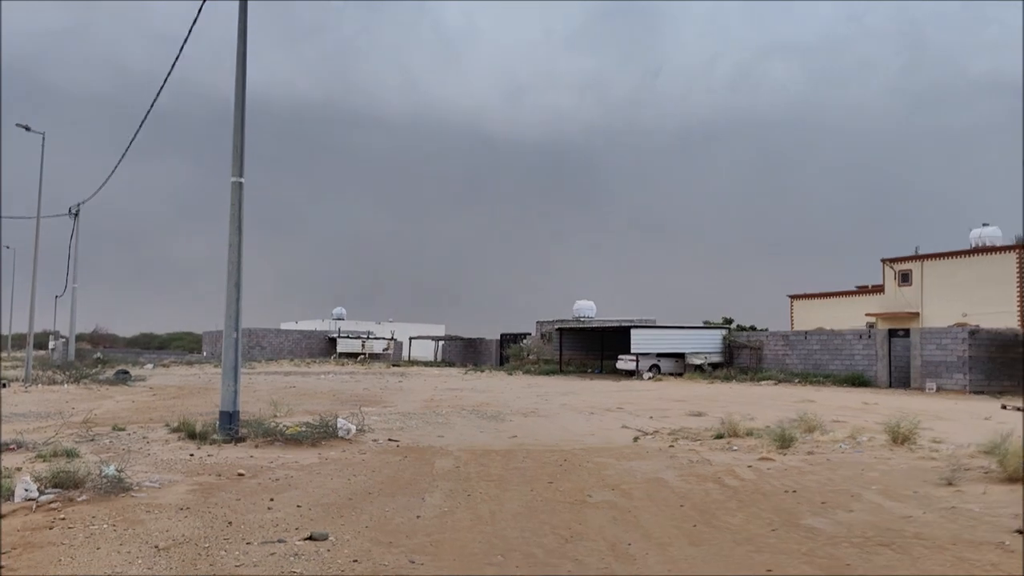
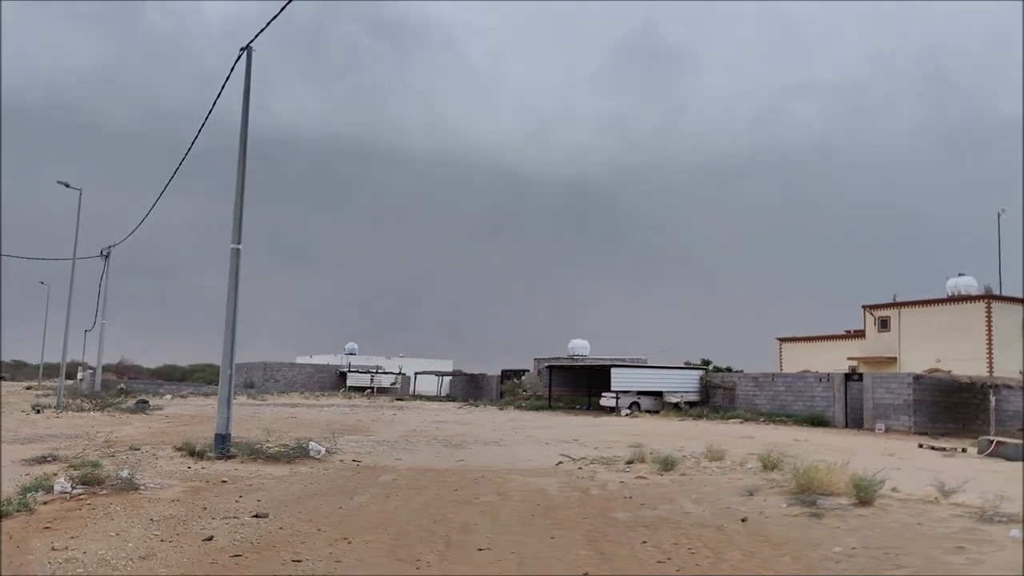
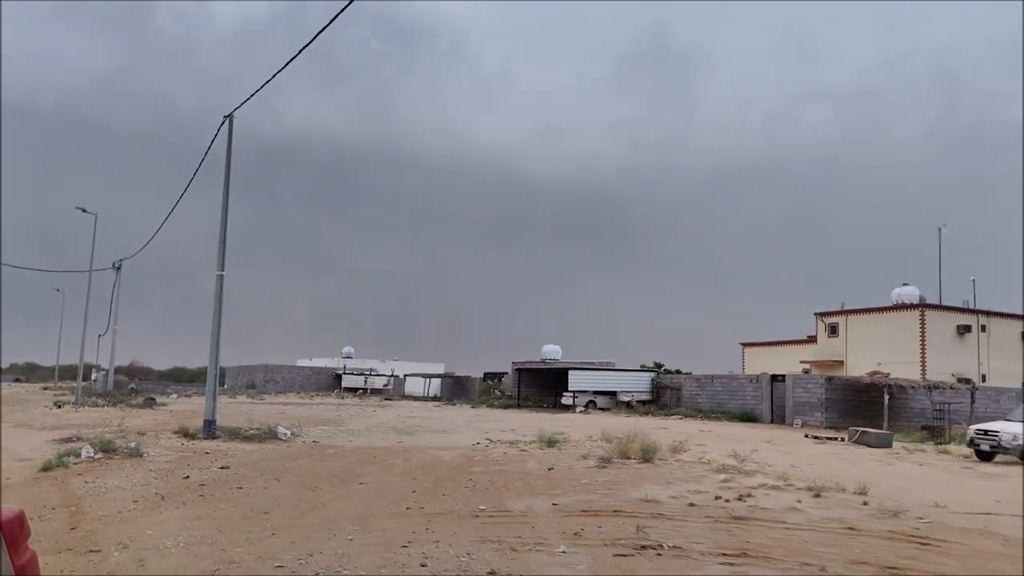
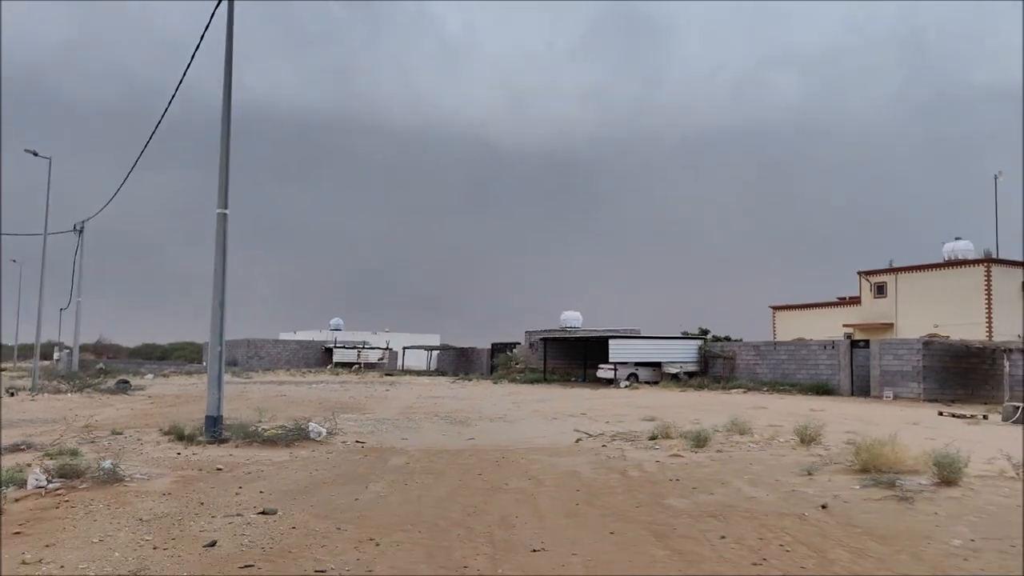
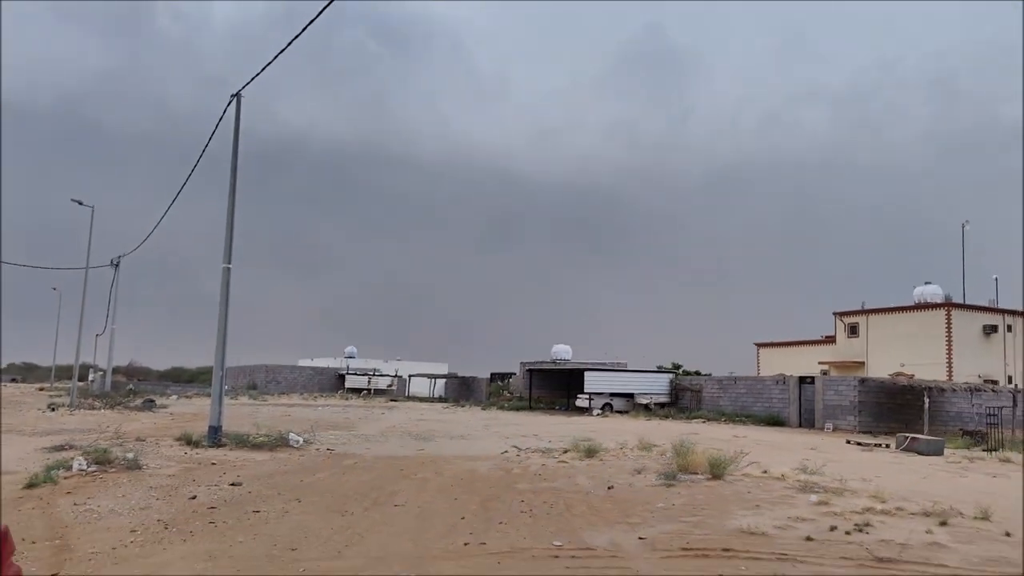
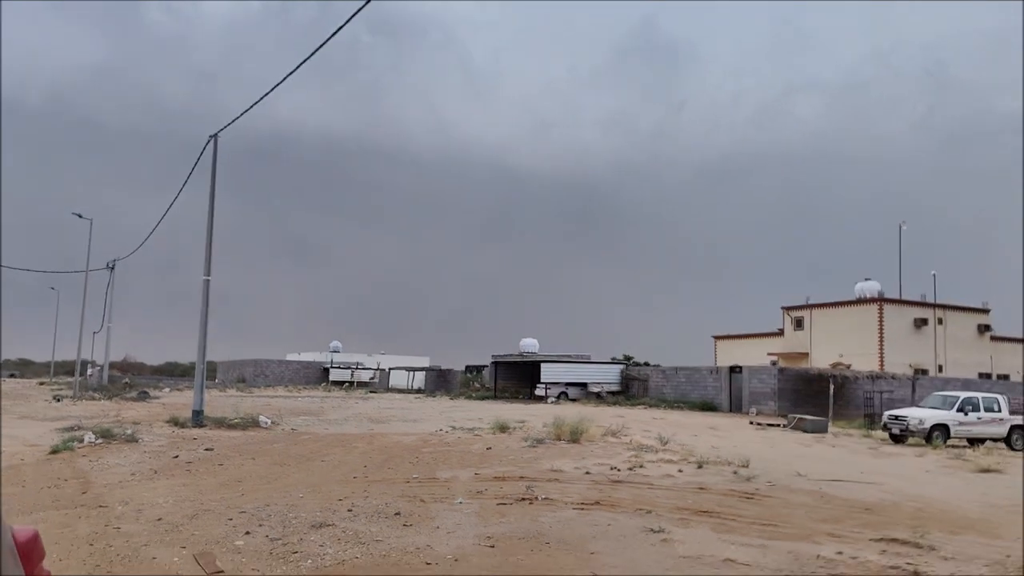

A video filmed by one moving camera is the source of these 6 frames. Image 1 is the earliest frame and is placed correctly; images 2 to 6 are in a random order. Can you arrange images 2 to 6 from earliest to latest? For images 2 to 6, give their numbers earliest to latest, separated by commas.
4, 2, 5, 3, 6
